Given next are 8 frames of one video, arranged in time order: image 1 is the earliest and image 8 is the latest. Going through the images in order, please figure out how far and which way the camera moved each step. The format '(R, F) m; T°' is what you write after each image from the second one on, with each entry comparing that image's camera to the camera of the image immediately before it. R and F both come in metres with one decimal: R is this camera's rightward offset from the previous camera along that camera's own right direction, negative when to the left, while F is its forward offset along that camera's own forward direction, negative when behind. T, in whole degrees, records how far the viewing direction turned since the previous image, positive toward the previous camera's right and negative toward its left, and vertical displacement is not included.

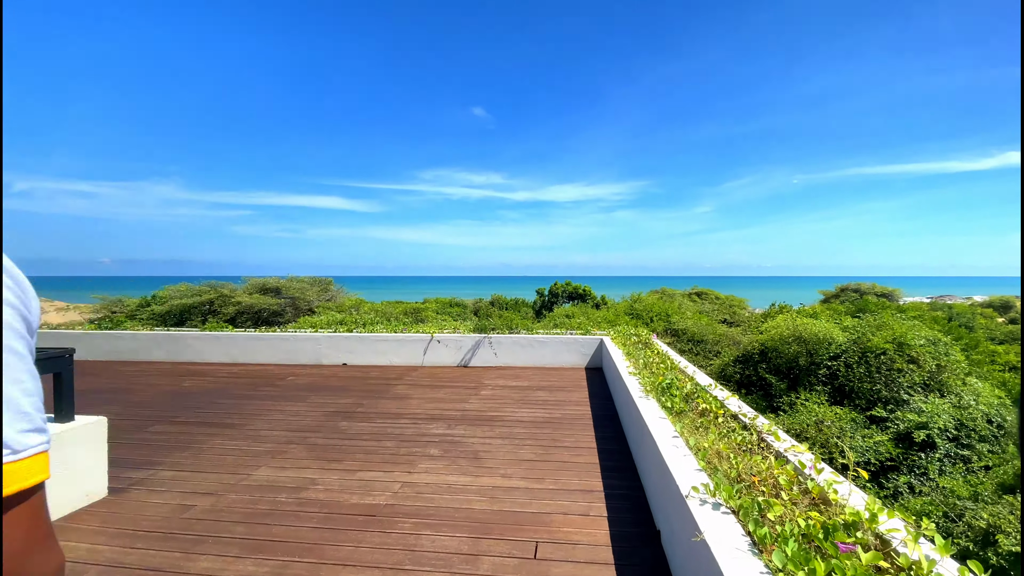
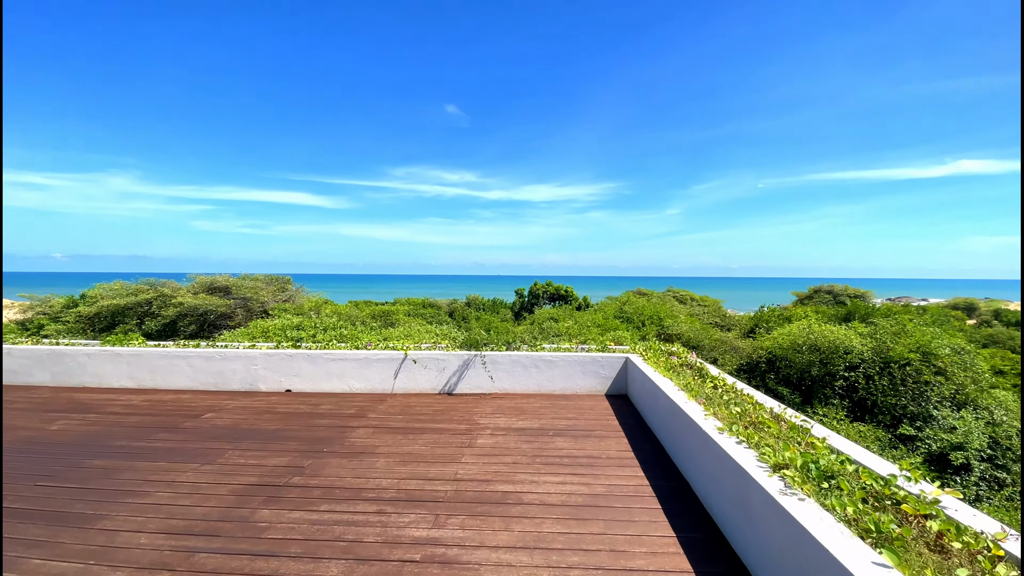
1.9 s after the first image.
(-0.2, +1.1) m; +3°
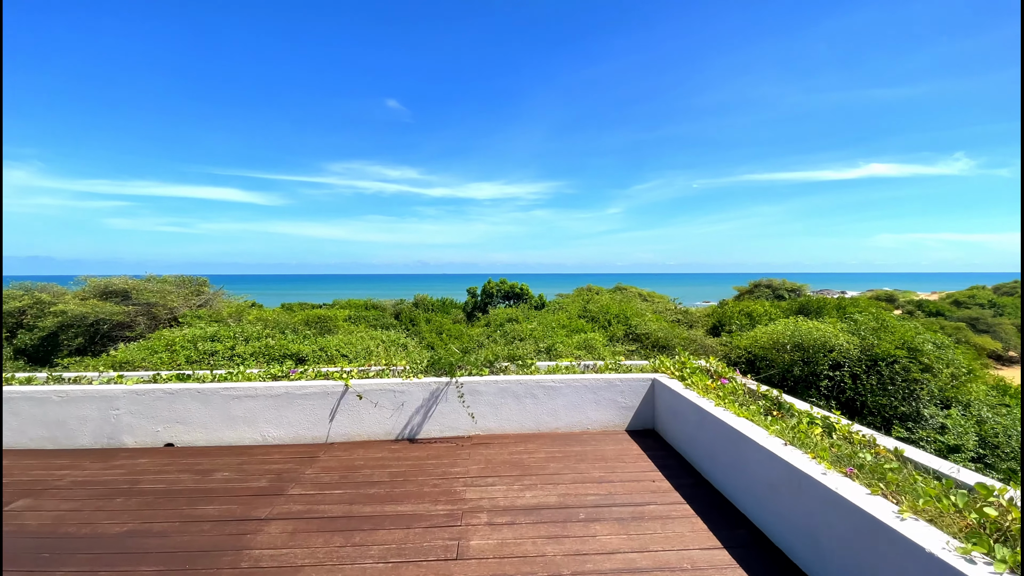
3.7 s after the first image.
(-0.2, +1.1) m; +6°
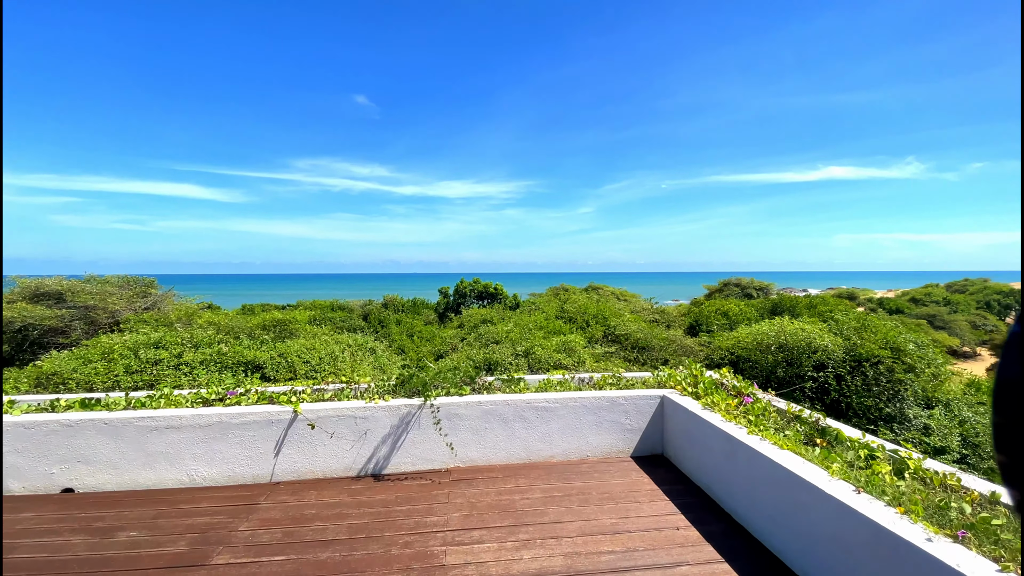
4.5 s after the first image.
(-0.1, +0.4) m; +3°
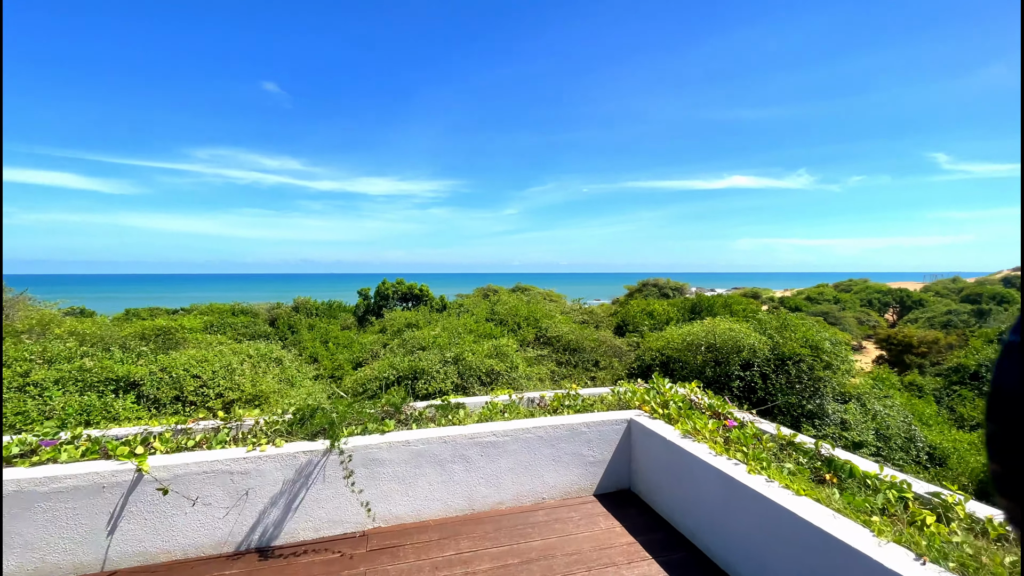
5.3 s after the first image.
(0.0, +0.5) m; +9°
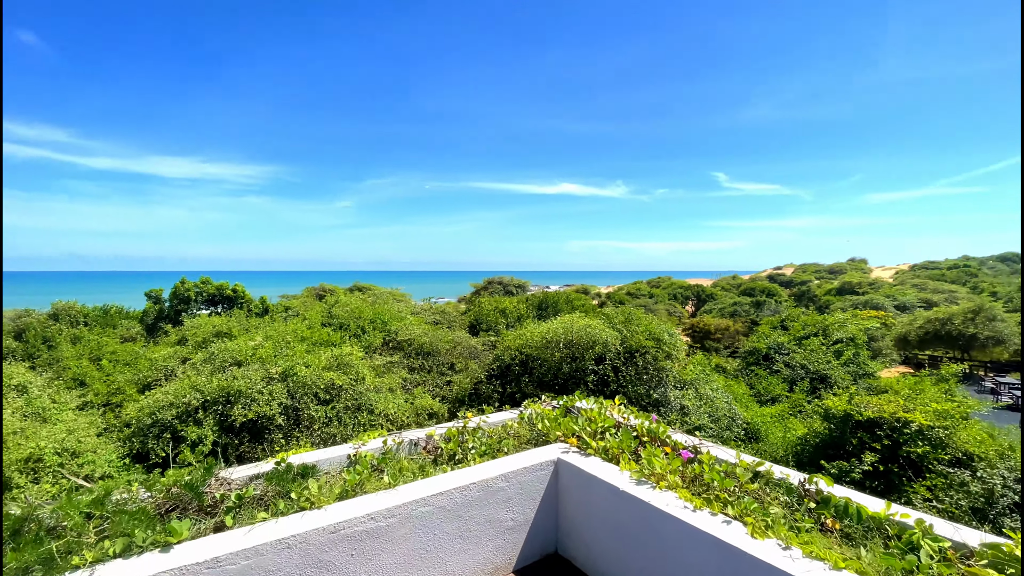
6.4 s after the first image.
(-0.1, +0.6) m; +19°
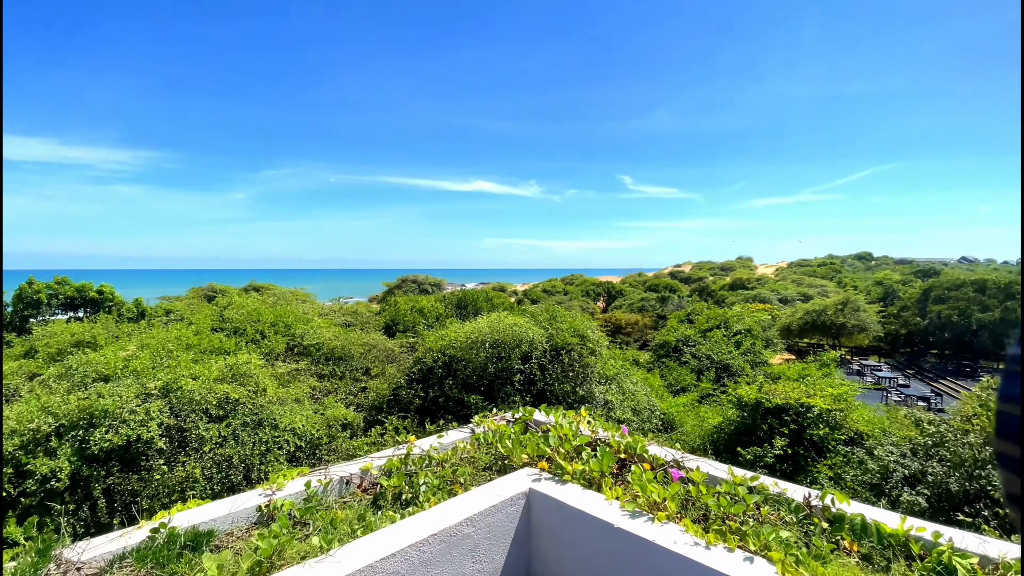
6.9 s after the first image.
(-0.1, +0.3) m; +10°
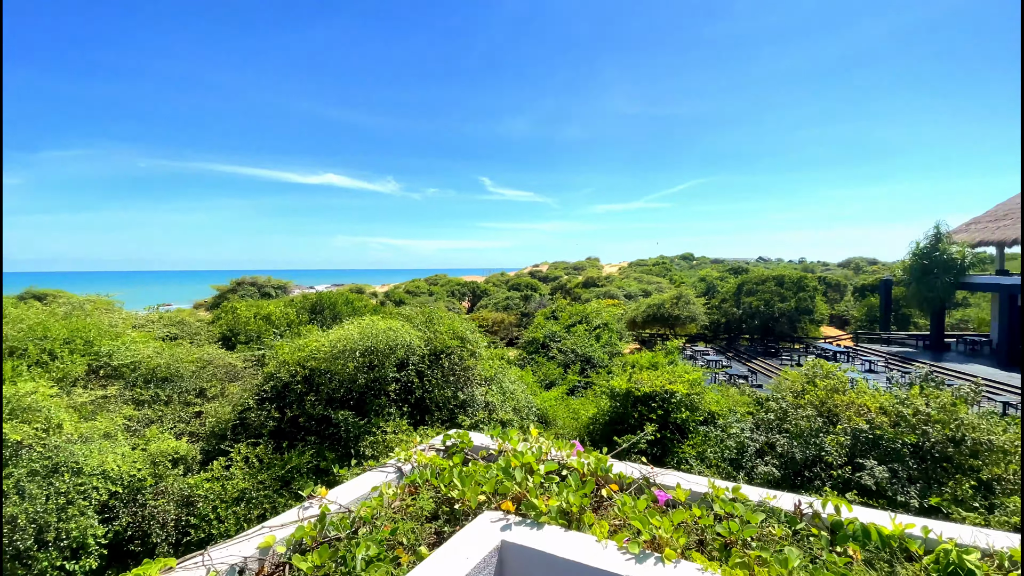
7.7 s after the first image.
(-0.2, +0.3) m; +17°
